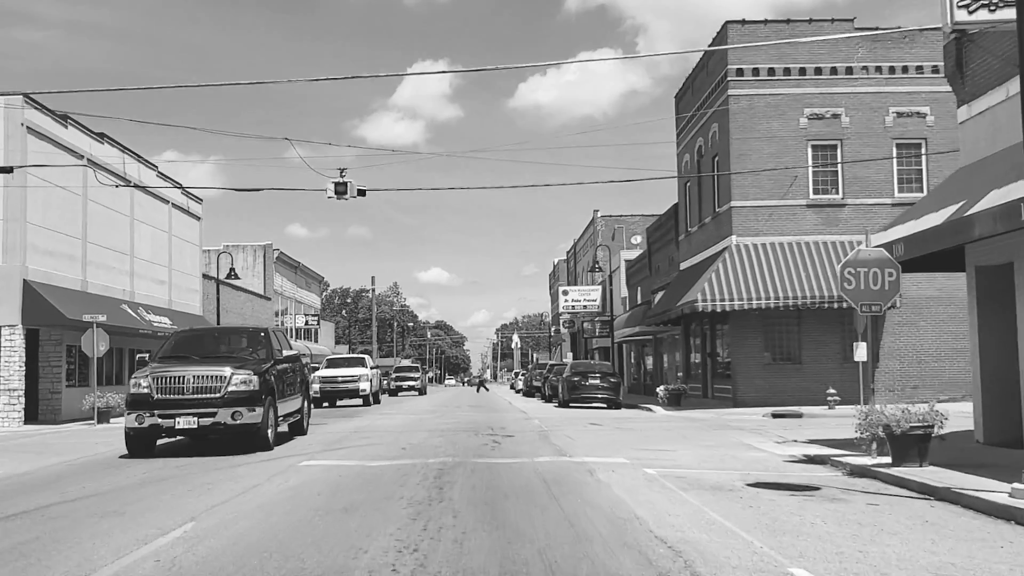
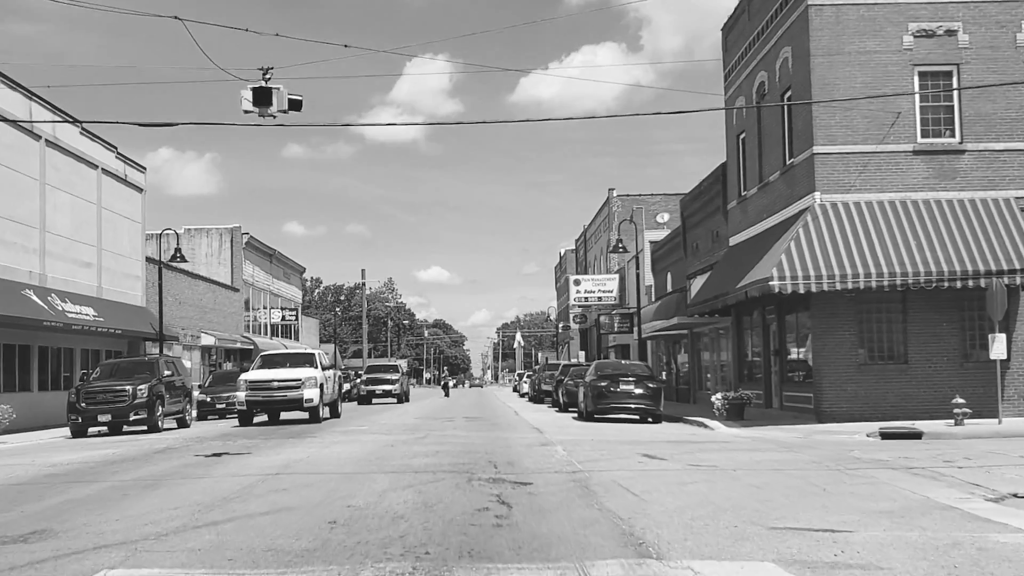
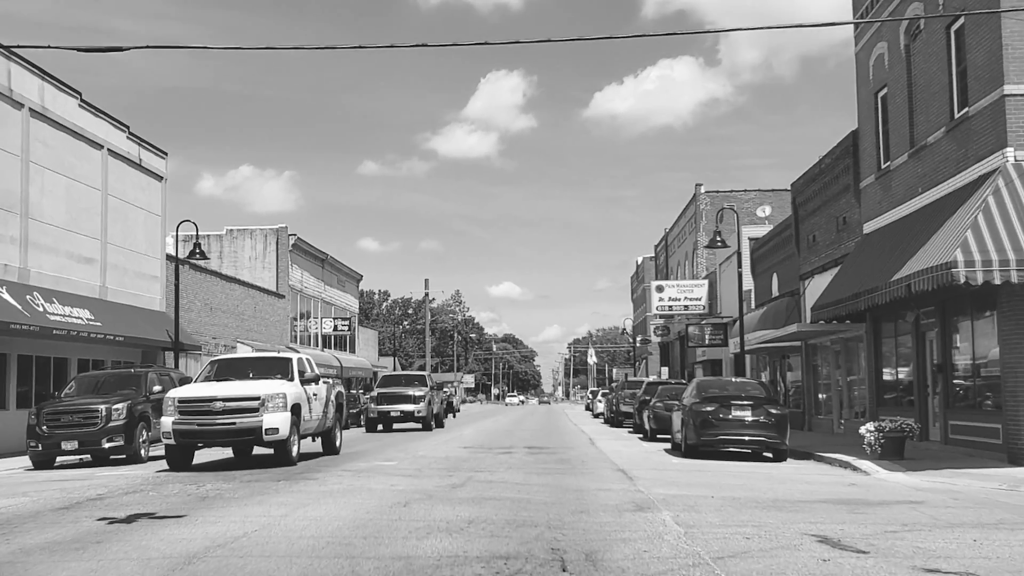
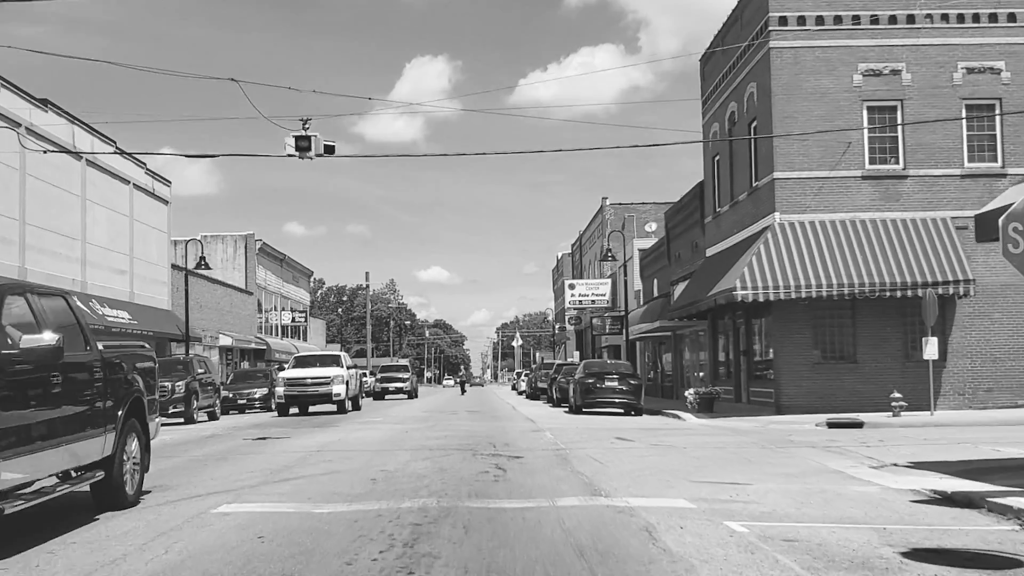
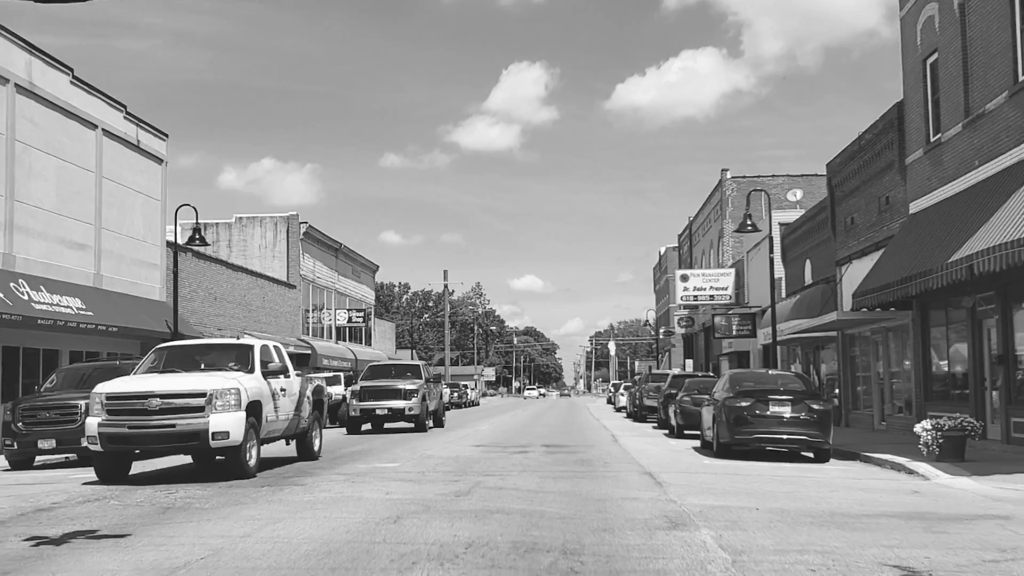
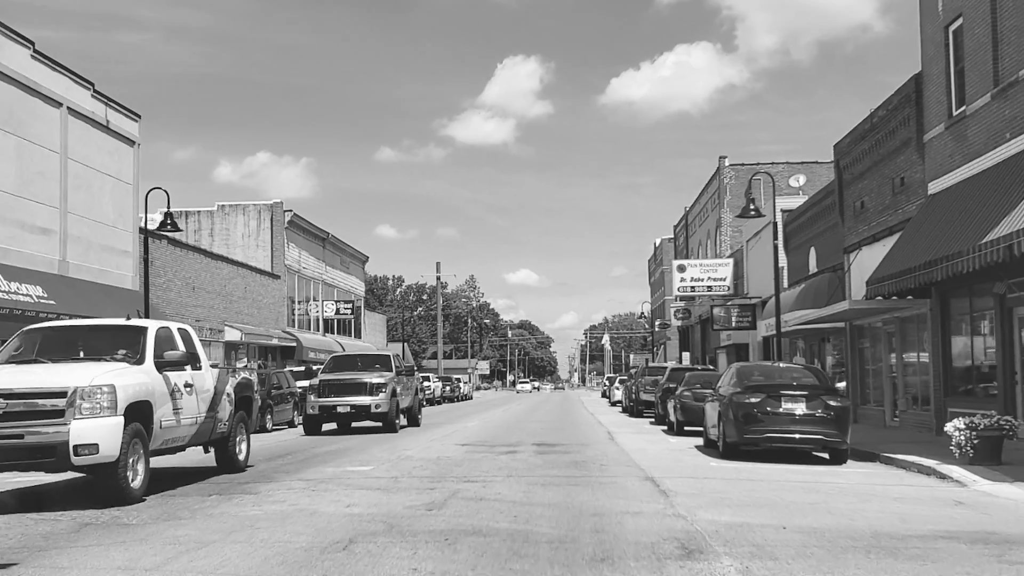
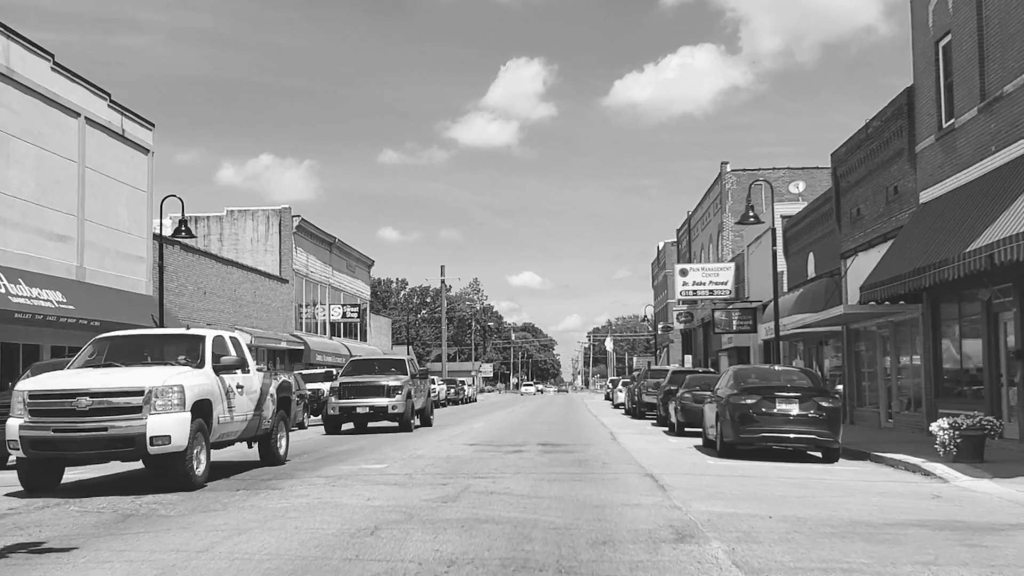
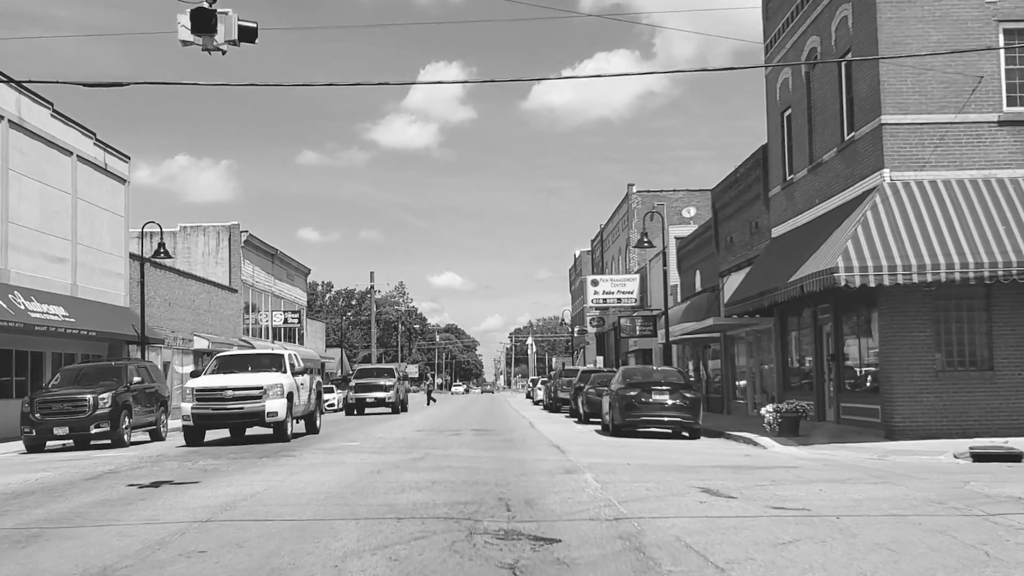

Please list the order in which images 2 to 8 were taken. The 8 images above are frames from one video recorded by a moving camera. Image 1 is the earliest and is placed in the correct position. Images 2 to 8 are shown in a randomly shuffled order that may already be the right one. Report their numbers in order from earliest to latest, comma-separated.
4, 2, 8, 3, 5, 7, 6
